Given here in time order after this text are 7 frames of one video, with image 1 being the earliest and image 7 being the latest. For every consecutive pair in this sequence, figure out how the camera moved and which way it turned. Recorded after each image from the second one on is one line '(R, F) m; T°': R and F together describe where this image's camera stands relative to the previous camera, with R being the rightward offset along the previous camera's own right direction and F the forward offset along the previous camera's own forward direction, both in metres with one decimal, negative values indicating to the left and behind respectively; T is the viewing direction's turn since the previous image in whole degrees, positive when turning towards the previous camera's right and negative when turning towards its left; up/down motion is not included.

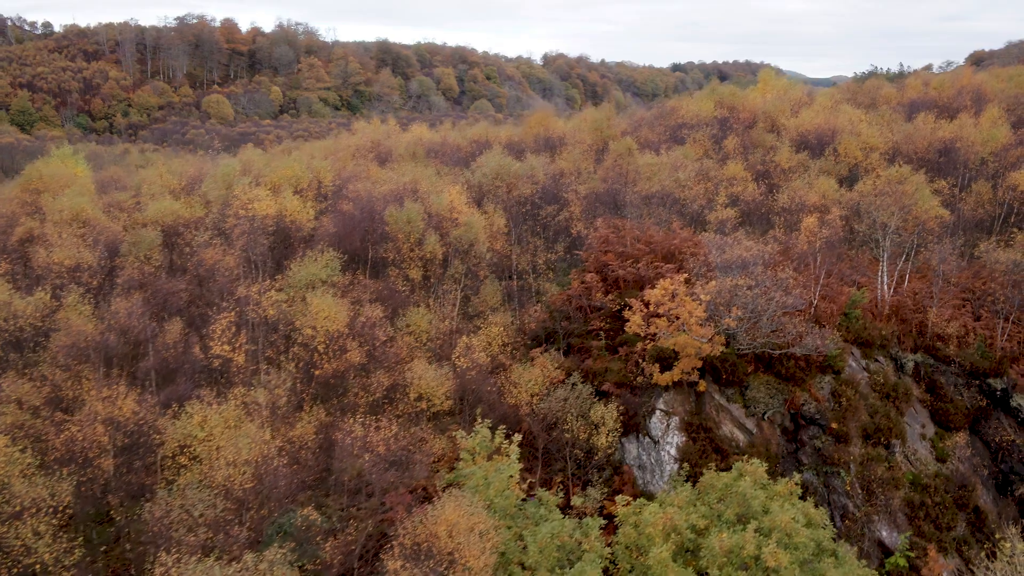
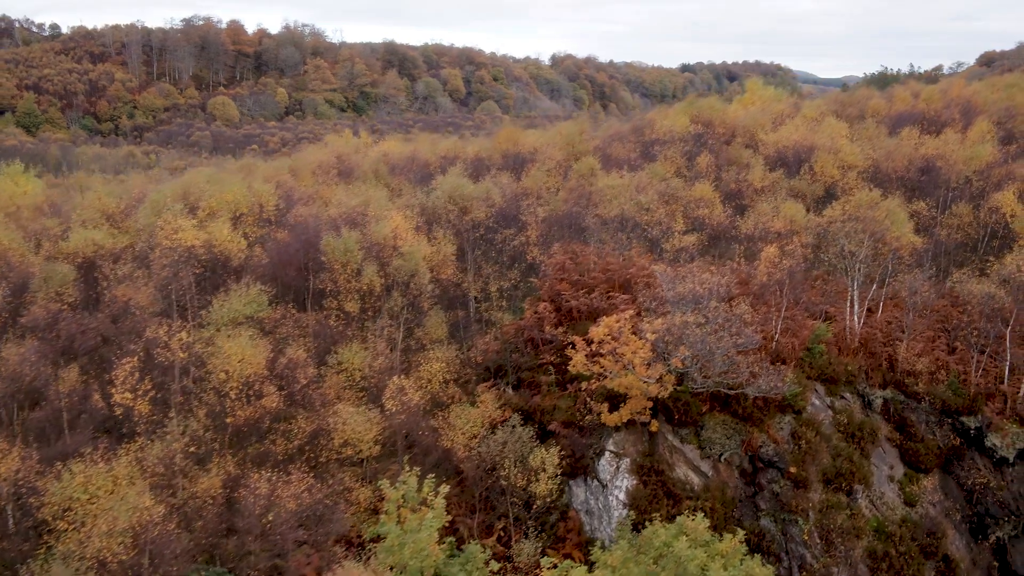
(+2.8, +2.0) m; -1°
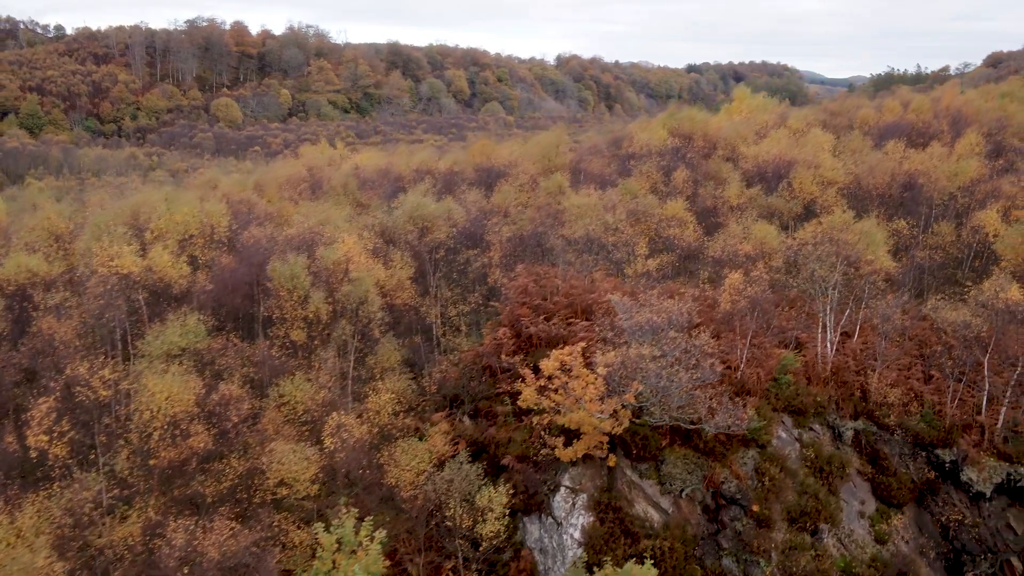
(+2.1, +1.5) m; 0°
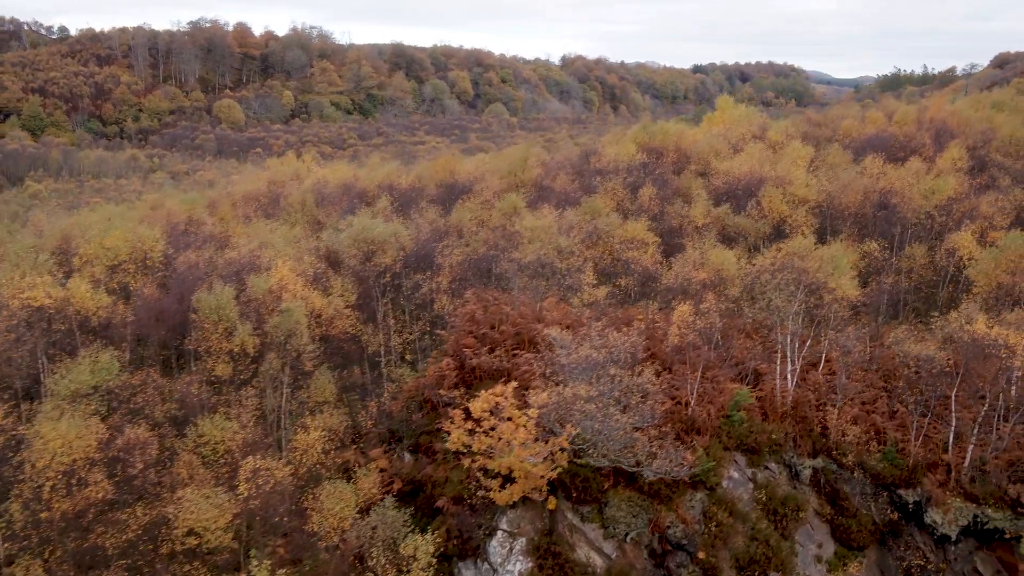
(+2.6, +1.8) m; 0°
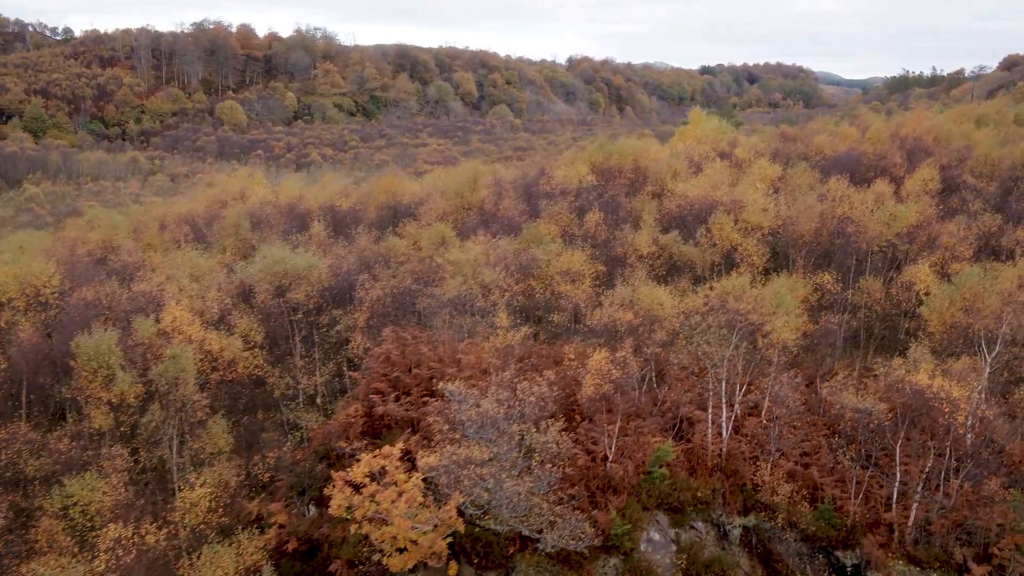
(+3.7, +2.5) m; -1°
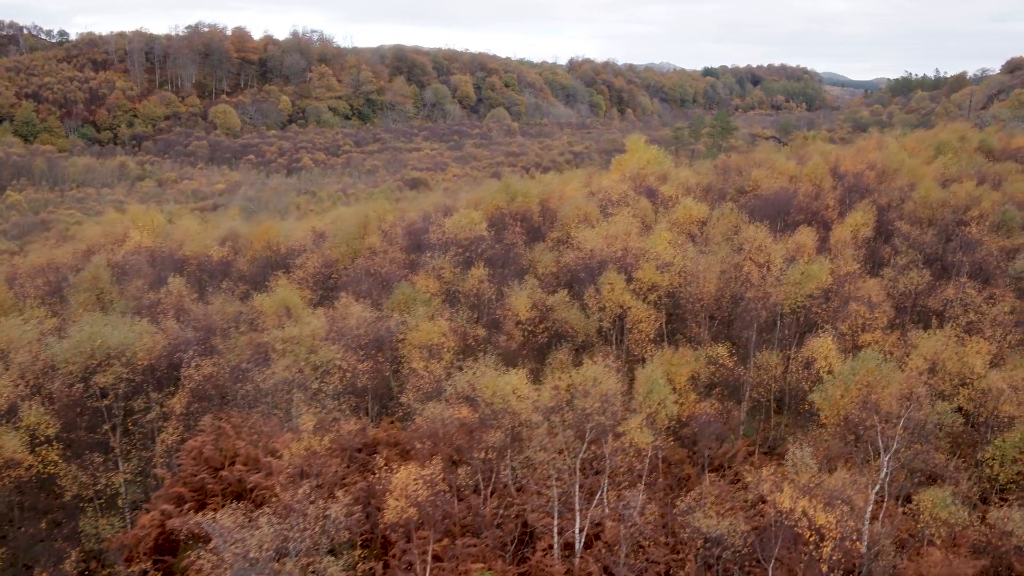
(+6.3, +4.6) m; 0°
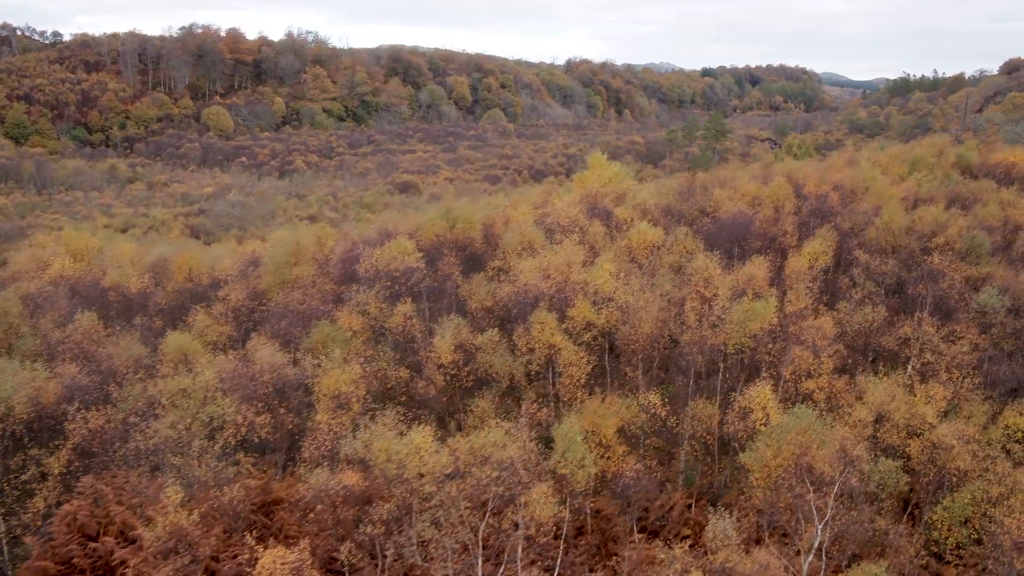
(+3.3, +2.6) m; 0°
